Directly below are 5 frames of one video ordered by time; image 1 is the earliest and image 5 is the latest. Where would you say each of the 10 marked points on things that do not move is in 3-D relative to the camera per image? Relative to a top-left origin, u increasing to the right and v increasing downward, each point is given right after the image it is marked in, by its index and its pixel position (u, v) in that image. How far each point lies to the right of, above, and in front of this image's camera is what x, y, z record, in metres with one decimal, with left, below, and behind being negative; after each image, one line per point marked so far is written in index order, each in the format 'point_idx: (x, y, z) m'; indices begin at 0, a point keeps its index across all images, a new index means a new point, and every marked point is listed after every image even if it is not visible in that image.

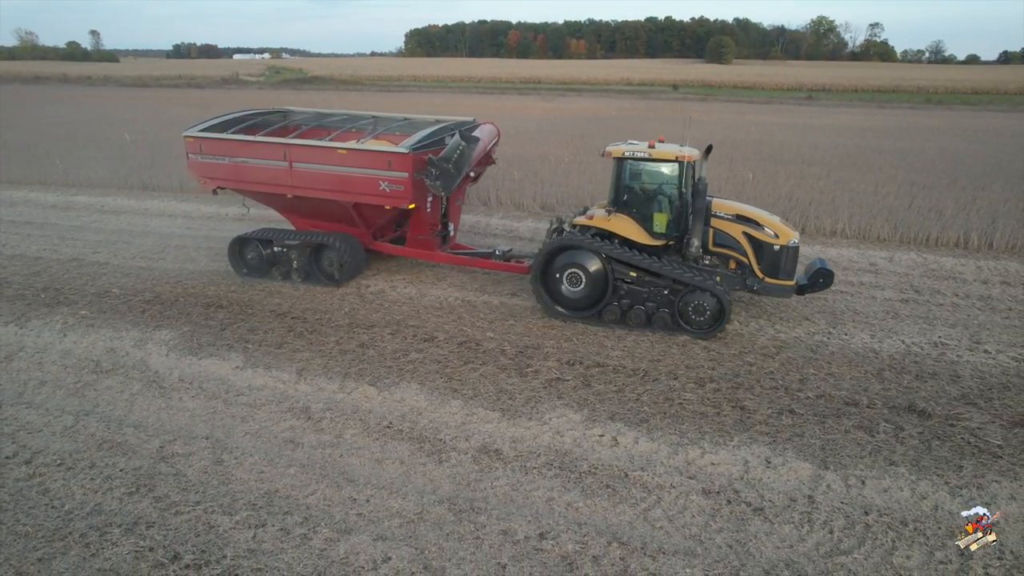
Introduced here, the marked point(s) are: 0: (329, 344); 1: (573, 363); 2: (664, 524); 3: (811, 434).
0: (-1.8, -0.6, +6.8) m
1: (+0.5, -0.7, +6.5) m
2: (+0.9, -1.4, +4.2) m
3: (+2.2, -1.1, +5.2) m
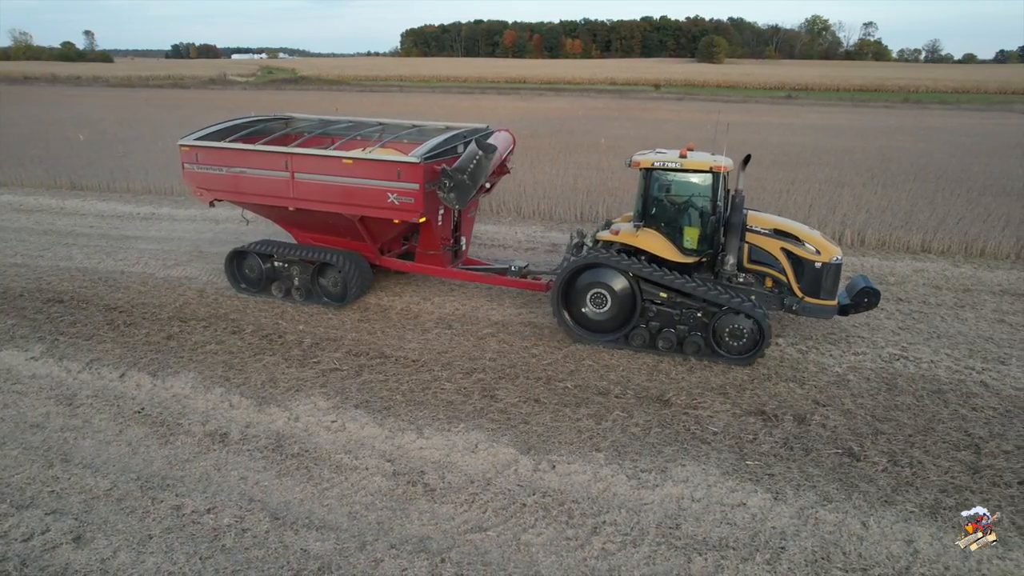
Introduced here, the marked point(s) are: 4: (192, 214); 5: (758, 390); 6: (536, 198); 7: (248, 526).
0: (-3.9, -0.5, +7.1) m
1: (-1.5, -0.6, +6.7) m
2: (-1.2, -1.4, +4.4) m
3: (+0.2, -1.0, +5.5) m
4: (-6.6, +1.6, +14.2) m
5: (+2.2, -0.9, +6.1) m
6: (+0.5, +1.9, +14.3) m
7: (-1.6, -1.5, +4.2) m
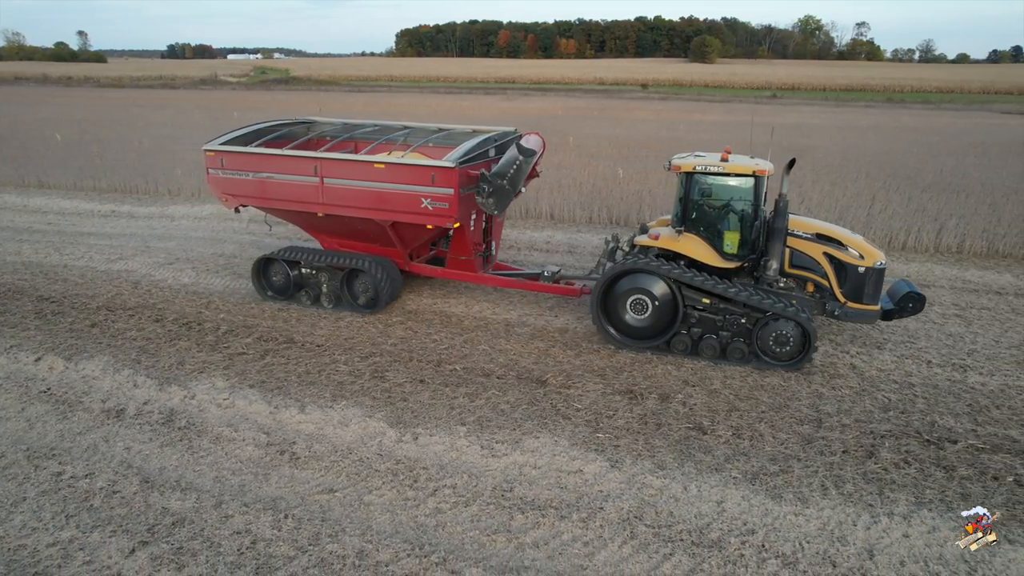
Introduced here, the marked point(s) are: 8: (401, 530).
0: (-4.9, -0.4, +7.5) m
1: (-2.5, -0.5, +7.1) m
2: (-2.2, -1.3, +4.8) m
3: (-0.8, -0.9, +5.9) m
4: (-7.6, +1.7, +14.6) m
5: (+1.2, -0.8, +6.5) m
6: (-0.6, +2.0, +14.6) m
7: (-2.6, -1.3, +4.6) m
8: (-0.7, -1.5, +4.2) m
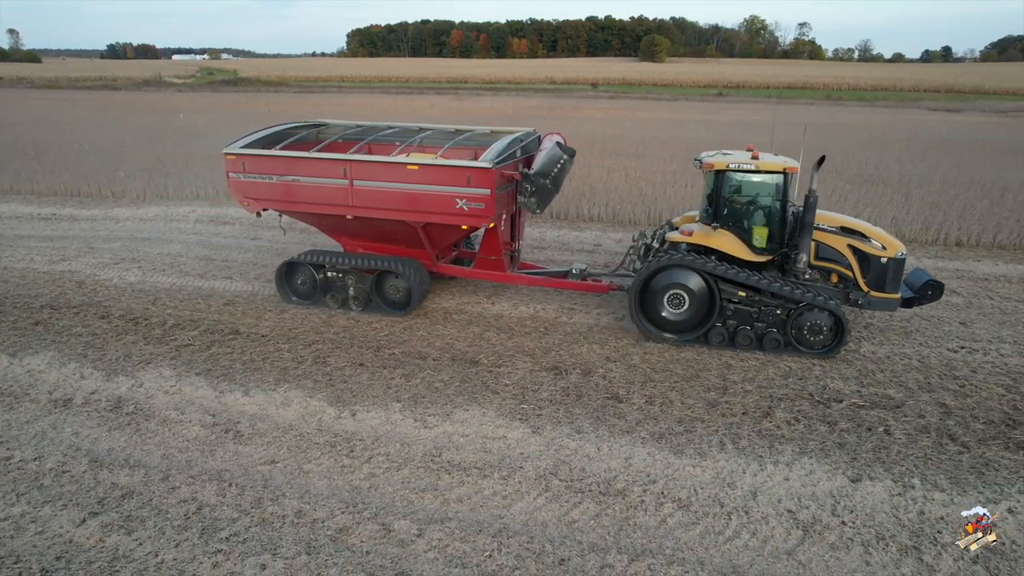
0: (-5.6, -0.4, +7.6) m
1: (-3.2, -0.5, +7.4) m
2: (-2.7, -1.2, +5.1) m
3: (-1.4, -0.8, +6.2) m
4: (-8.8, +1.6, +14.6) m
5: (+0.5, -0.6, +7.0) m
6: (-1.8, +2.1, +15.0) m
7: (-3.1, -1.3, +4.9) m
8: (-1.2, -1.4, +4.6) m
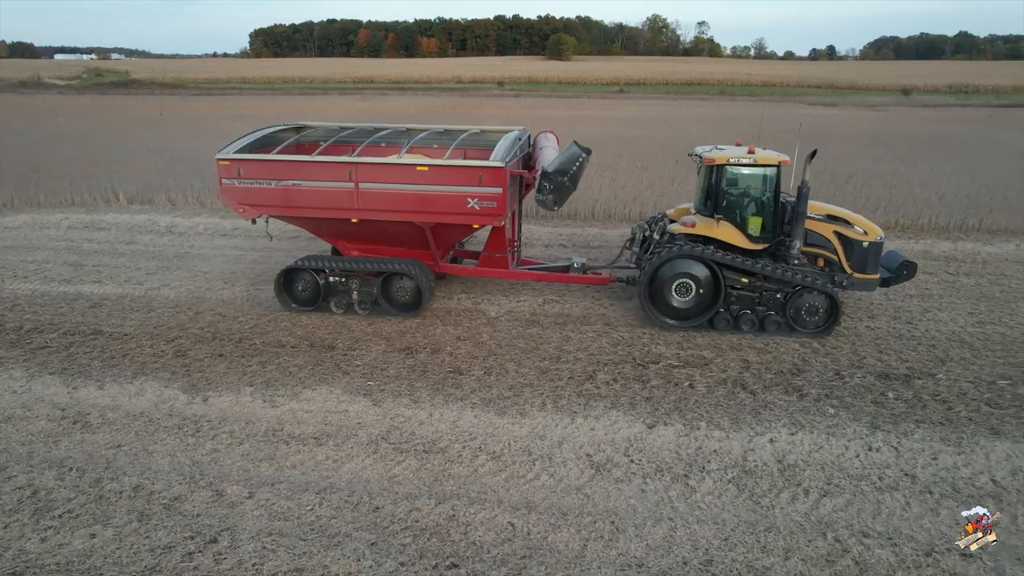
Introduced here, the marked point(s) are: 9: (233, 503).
0: (-7.2, -0.5, +7.4) m
1: (-4.8, -0.5, +7.5) m
2: (-4.0, -1.2, +5.3) m
3: (-2.9, -0.8, +6.5) m
4: (-11.2, +1.3, +14.0) m
5: (-1.0, -0.5, +7.5) m
6: (-4.3, +2.1, +15.2) m
7: (-4.4, -1.3, +5.0) m
8: (-2.4, -1.3, +4.9) m
9: (-1.8, -1.4, +4.5) m
